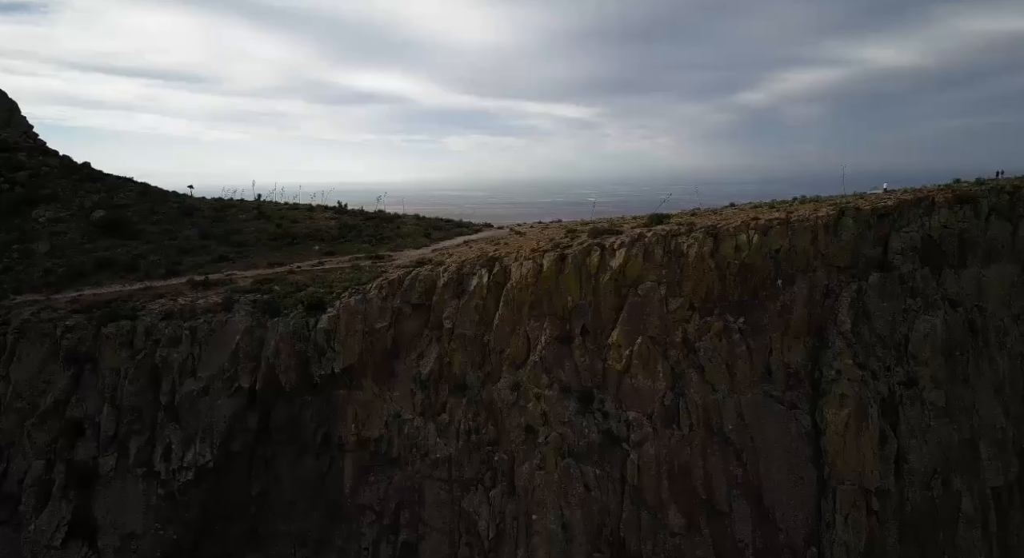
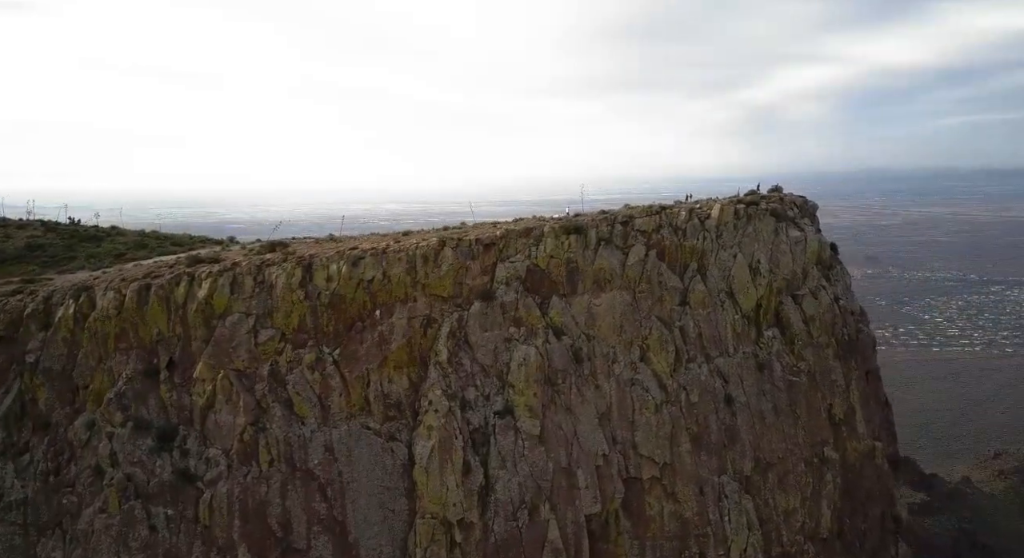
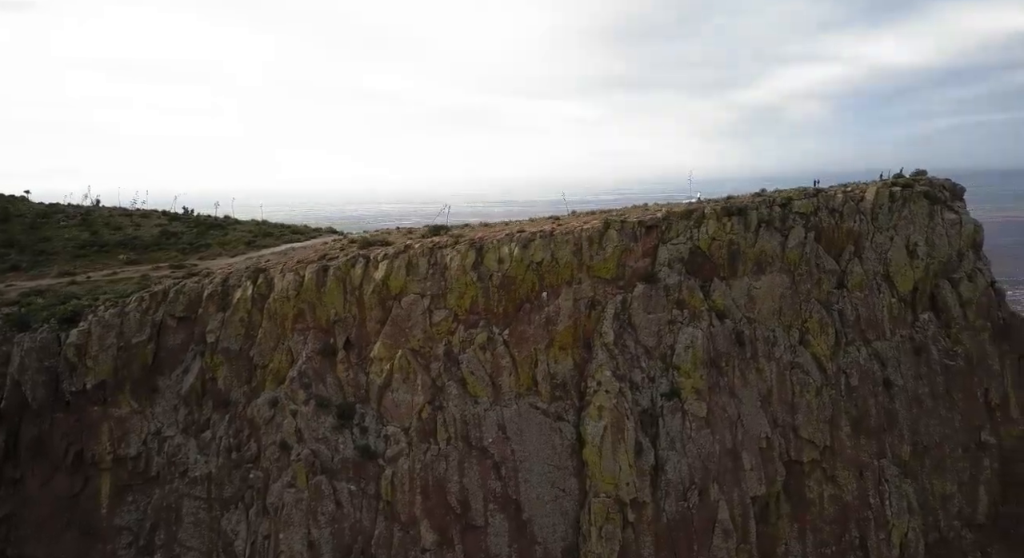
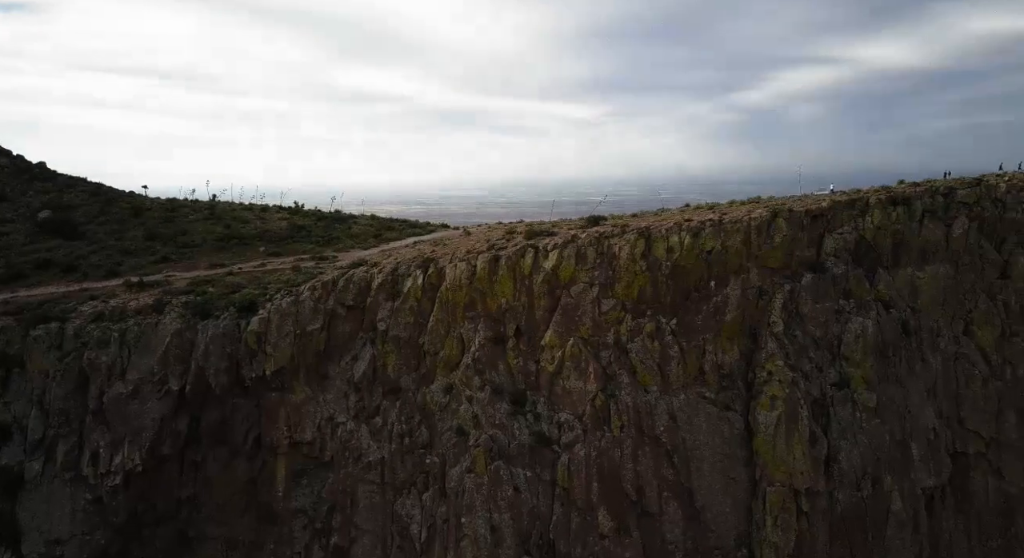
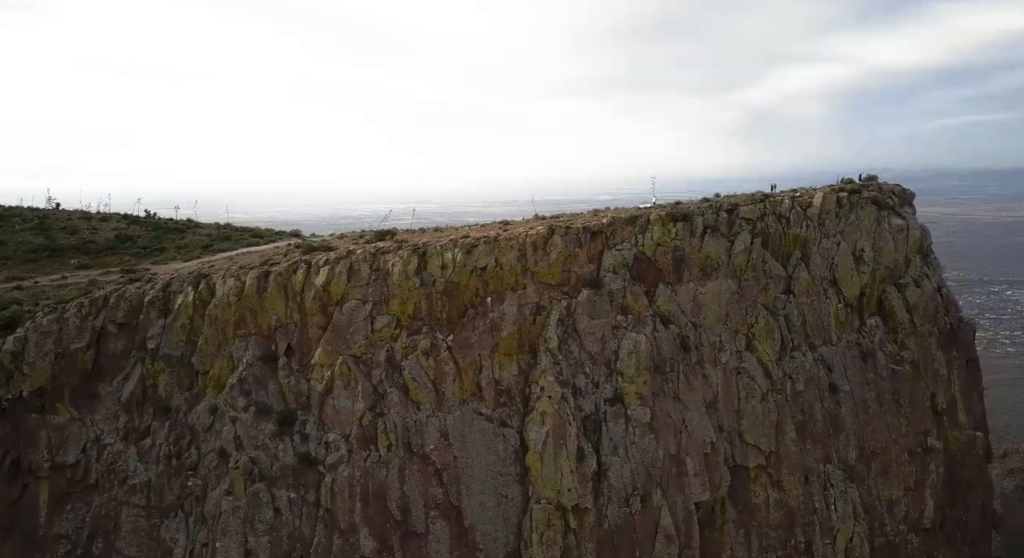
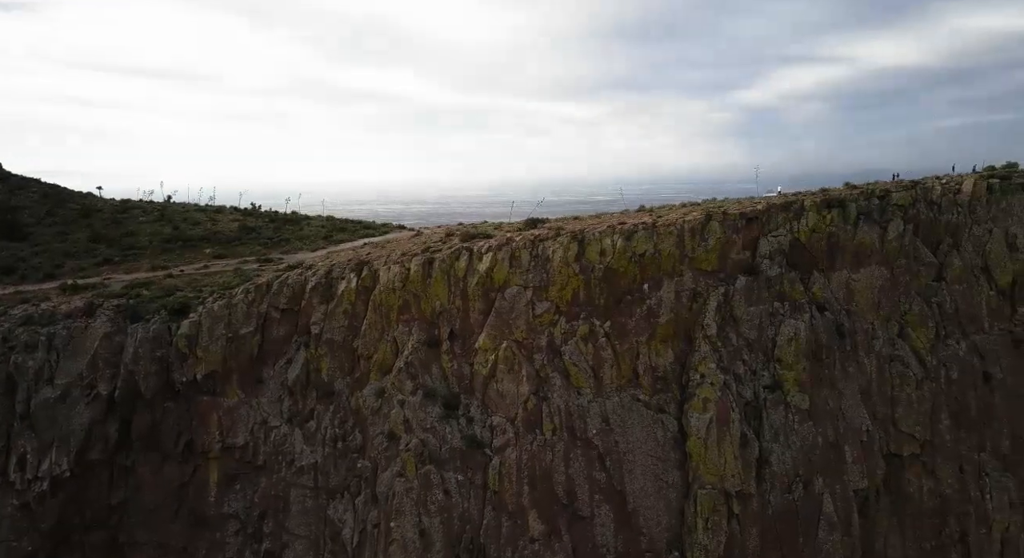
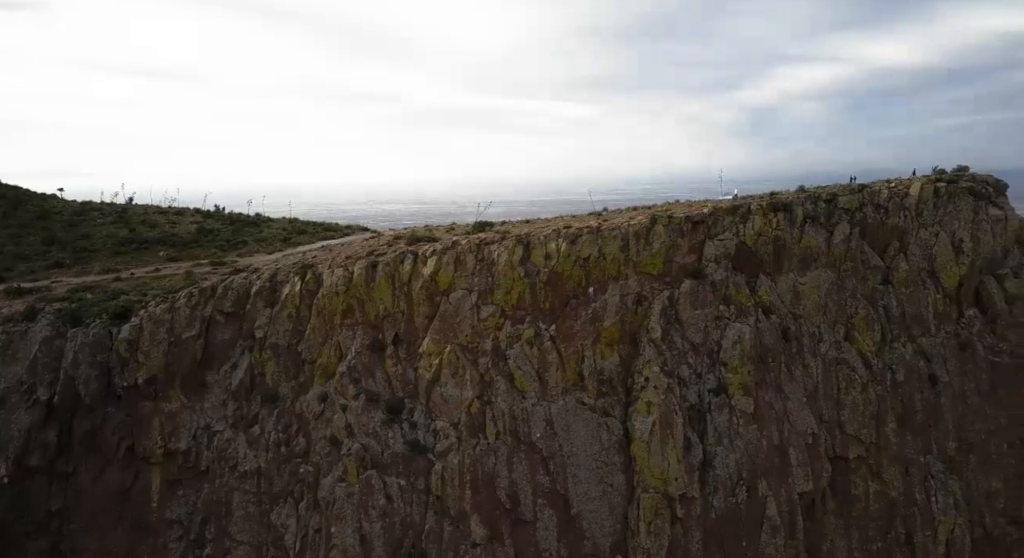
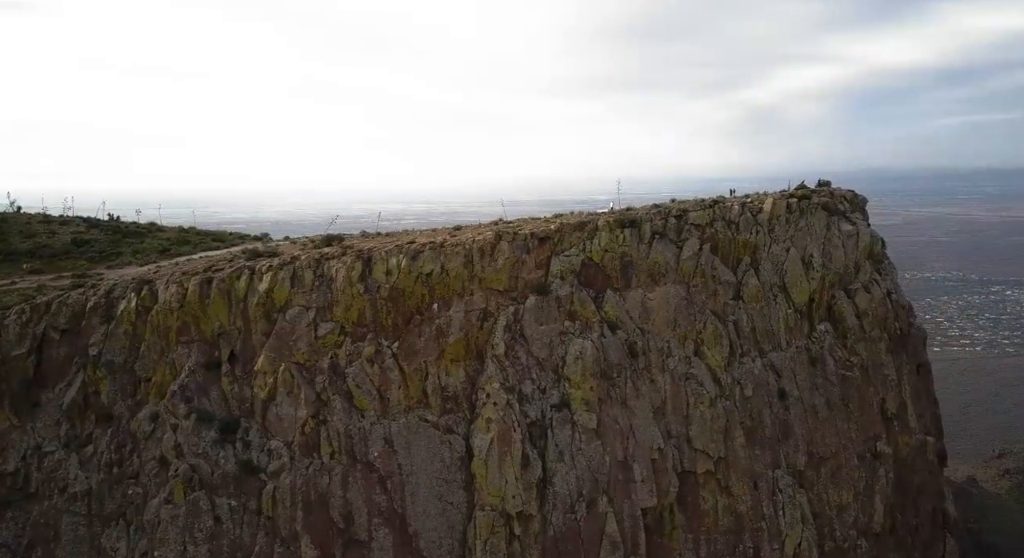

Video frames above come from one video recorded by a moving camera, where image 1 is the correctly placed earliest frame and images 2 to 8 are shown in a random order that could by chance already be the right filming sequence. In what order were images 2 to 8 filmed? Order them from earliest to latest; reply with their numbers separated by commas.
4, 6, 7, 3, 5, 8, 2
